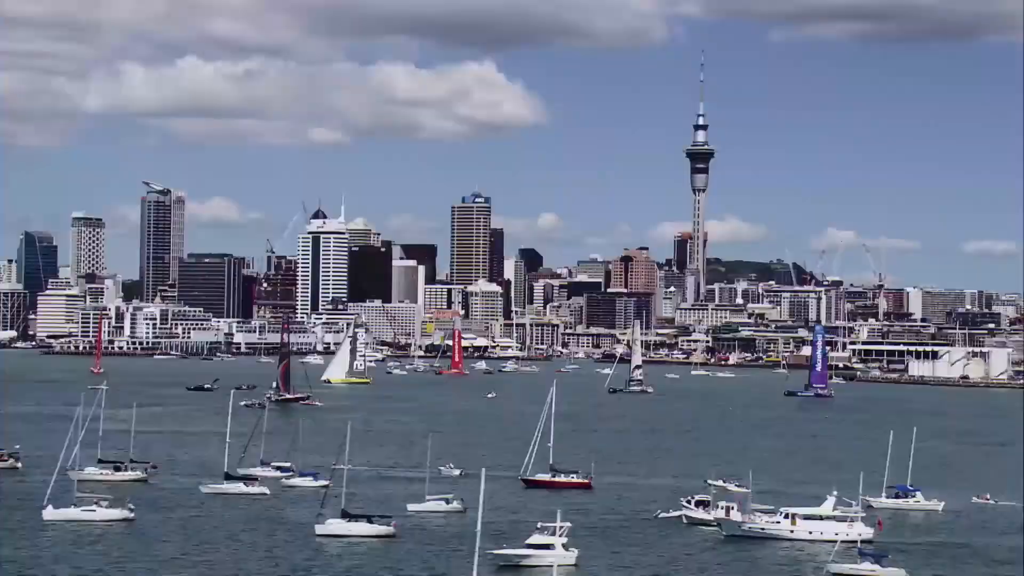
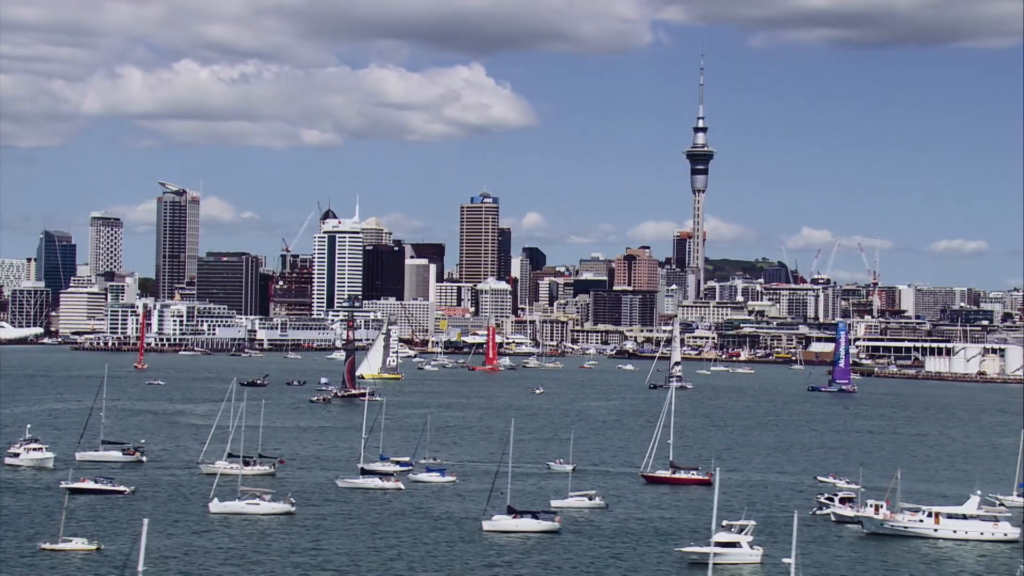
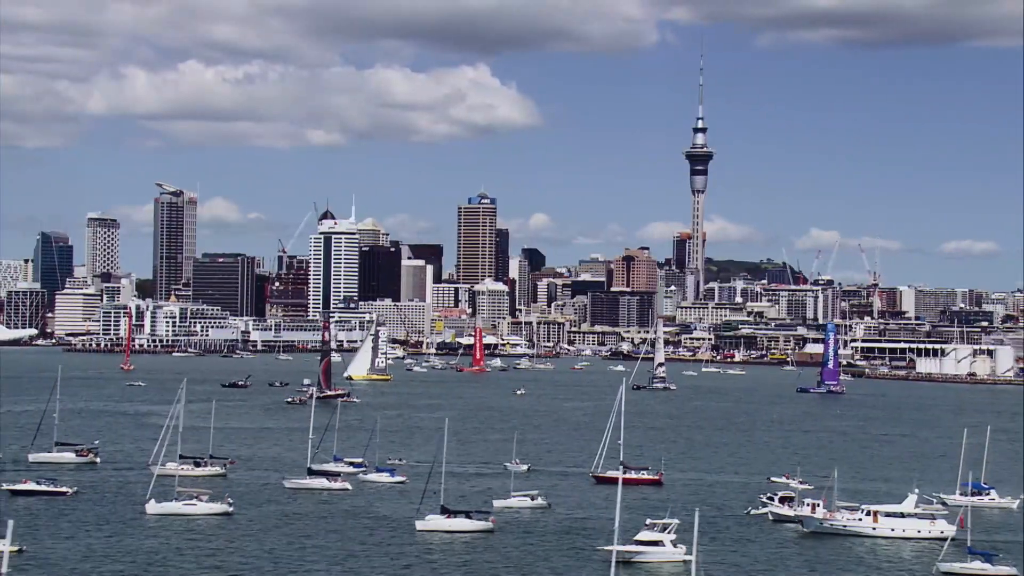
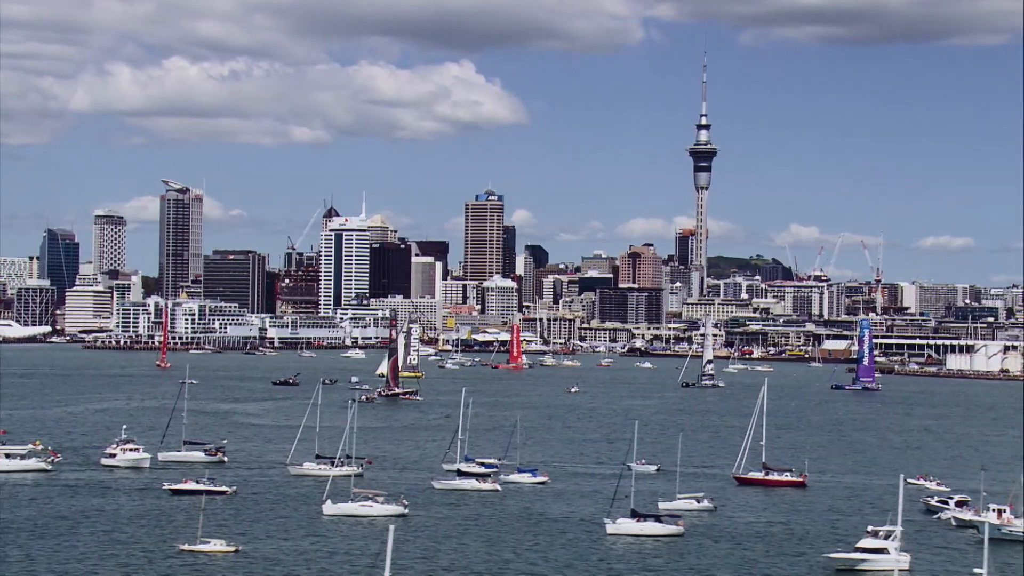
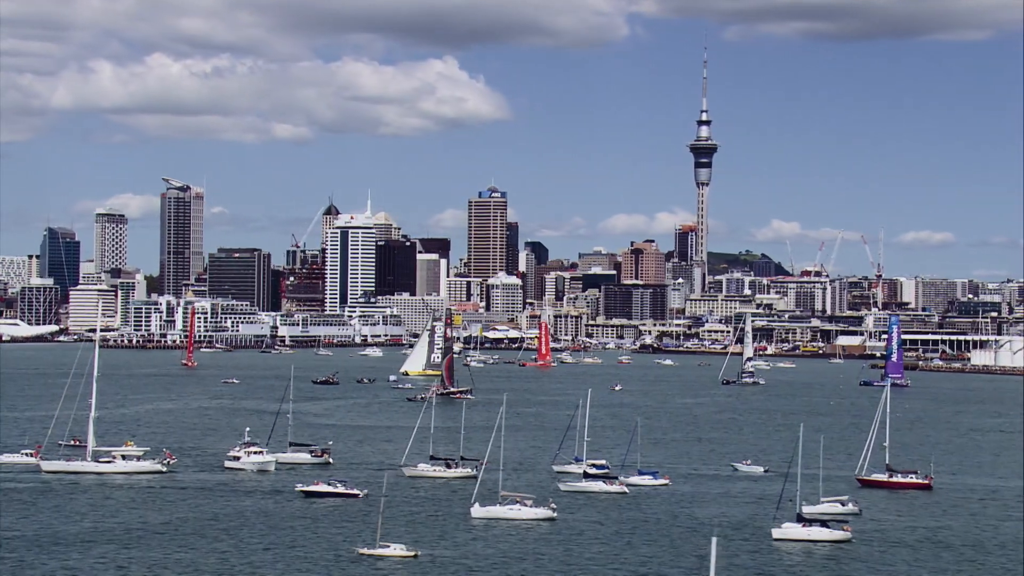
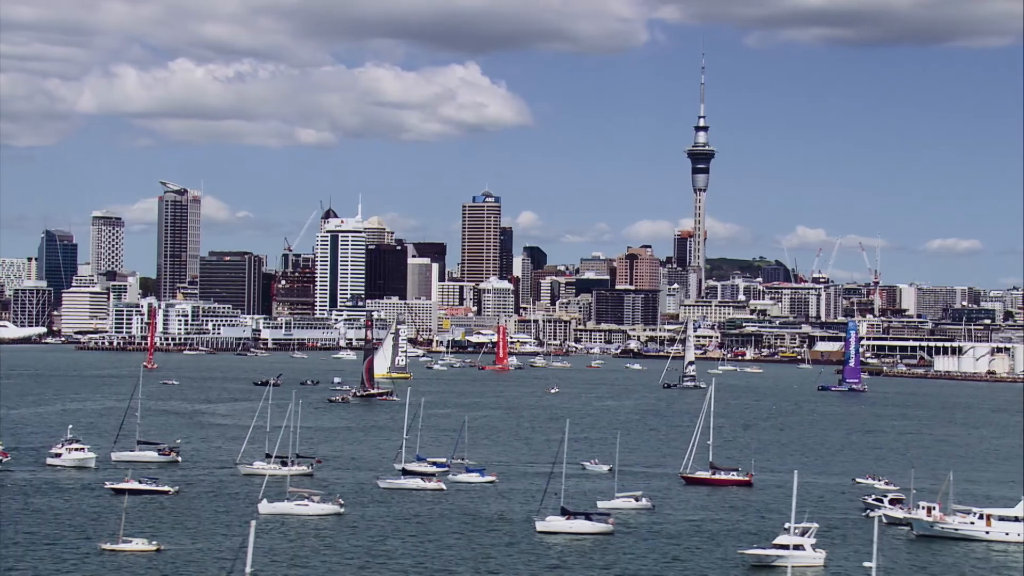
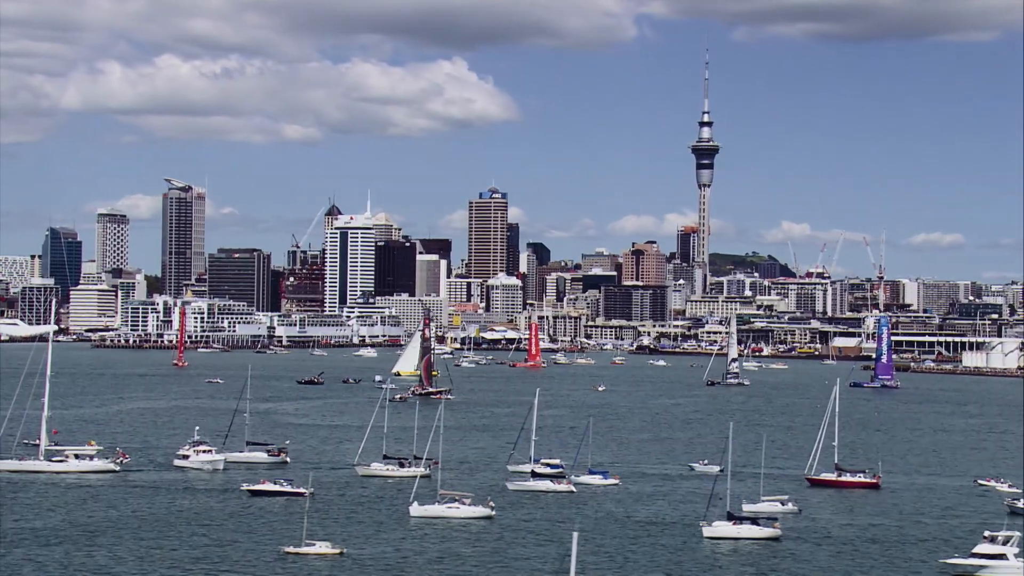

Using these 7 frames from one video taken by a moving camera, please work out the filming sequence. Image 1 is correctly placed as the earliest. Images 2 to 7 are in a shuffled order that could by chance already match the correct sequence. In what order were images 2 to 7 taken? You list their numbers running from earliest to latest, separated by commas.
3, 2, 6, 4, 7, 5
